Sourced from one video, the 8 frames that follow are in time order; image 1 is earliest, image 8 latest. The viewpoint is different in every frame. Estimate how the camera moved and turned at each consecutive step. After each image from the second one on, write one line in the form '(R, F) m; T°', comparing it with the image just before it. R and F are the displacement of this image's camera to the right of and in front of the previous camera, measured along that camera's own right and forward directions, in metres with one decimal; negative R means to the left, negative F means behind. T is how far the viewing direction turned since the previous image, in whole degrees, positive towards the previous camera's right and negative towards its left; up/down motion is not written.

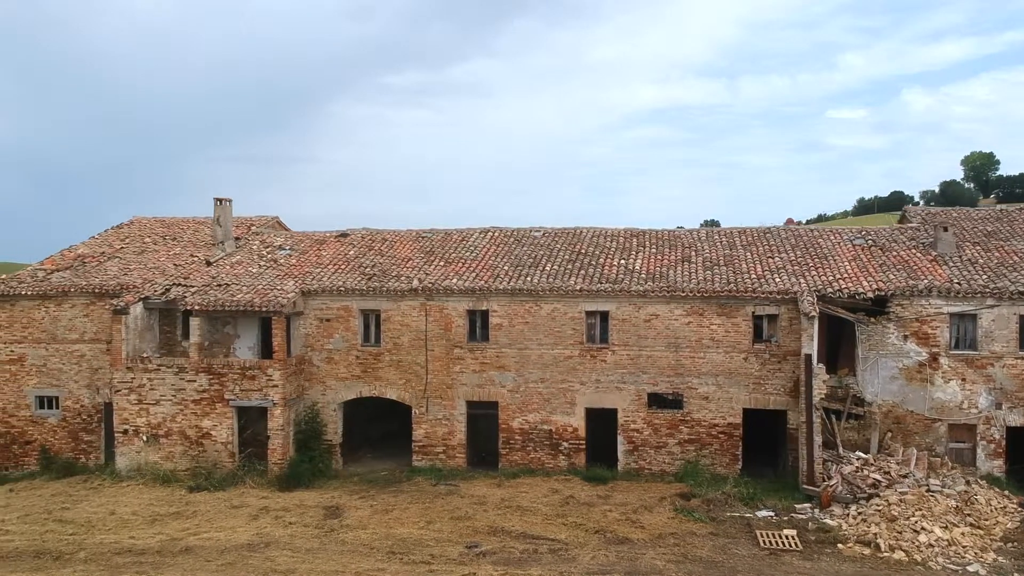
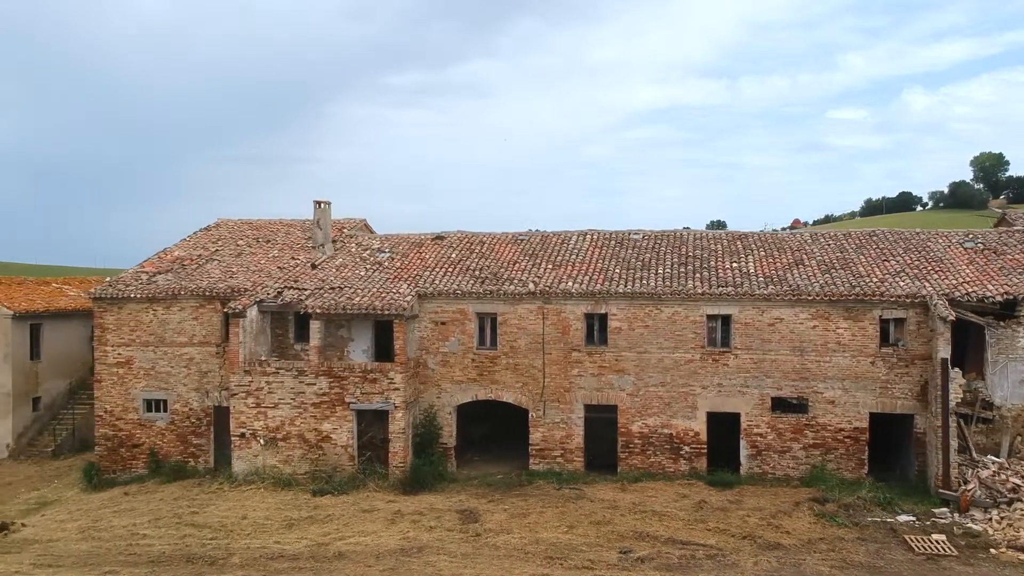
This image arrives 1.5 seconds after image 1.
(-3.0, +0.1) m; 0°
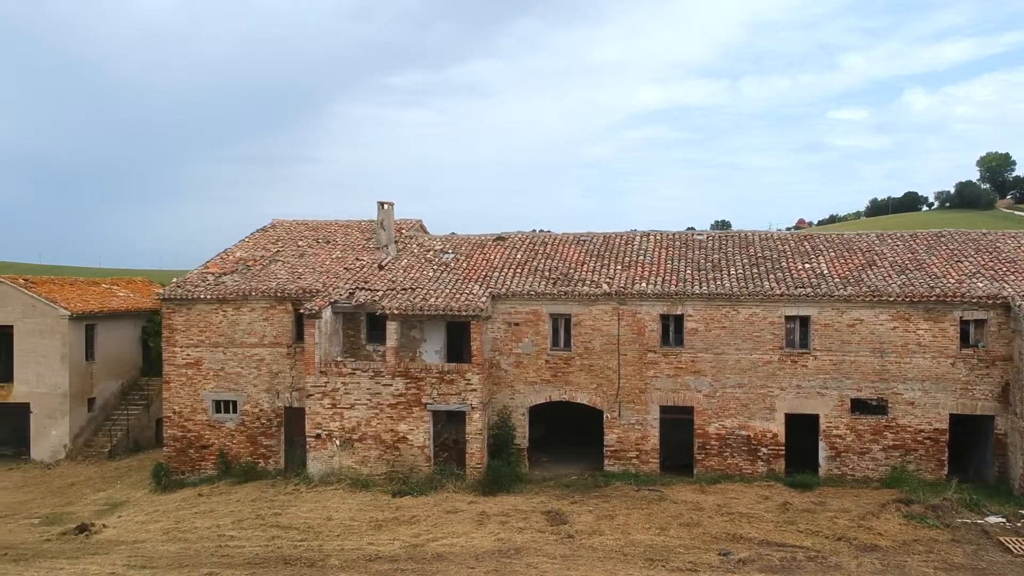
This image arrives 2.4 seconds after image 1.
(-1.9, 0.0) m; 0°
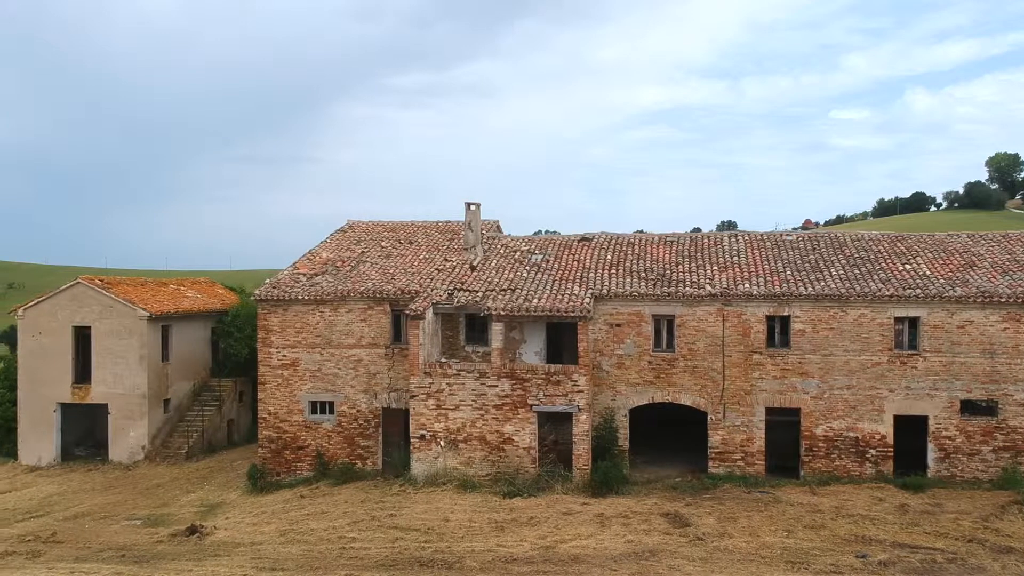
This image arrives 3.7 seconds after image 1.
(-2.6, 0.0) m; 0°
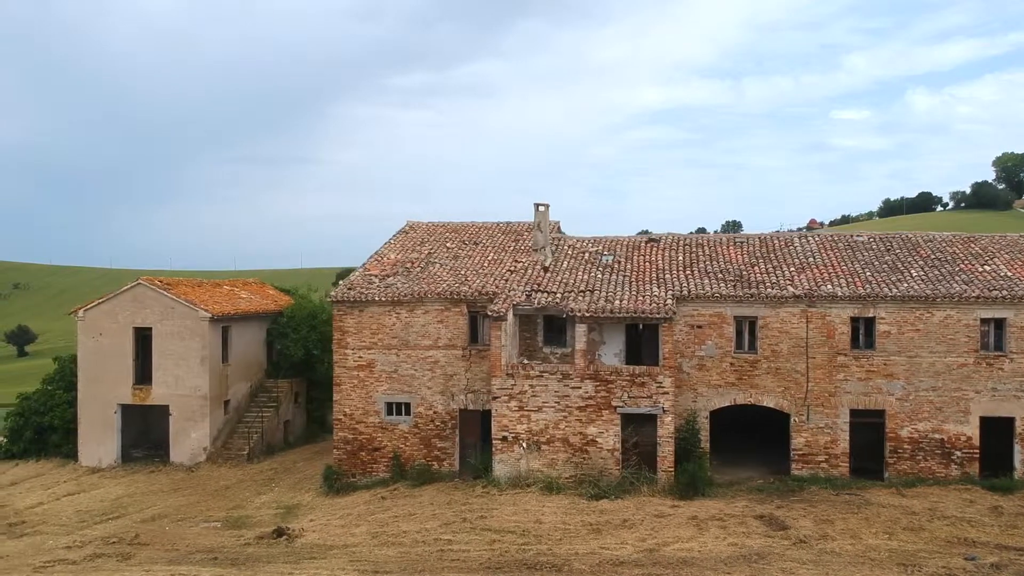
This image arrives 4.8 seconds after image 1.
(-2.1, 0.0) m; 0°
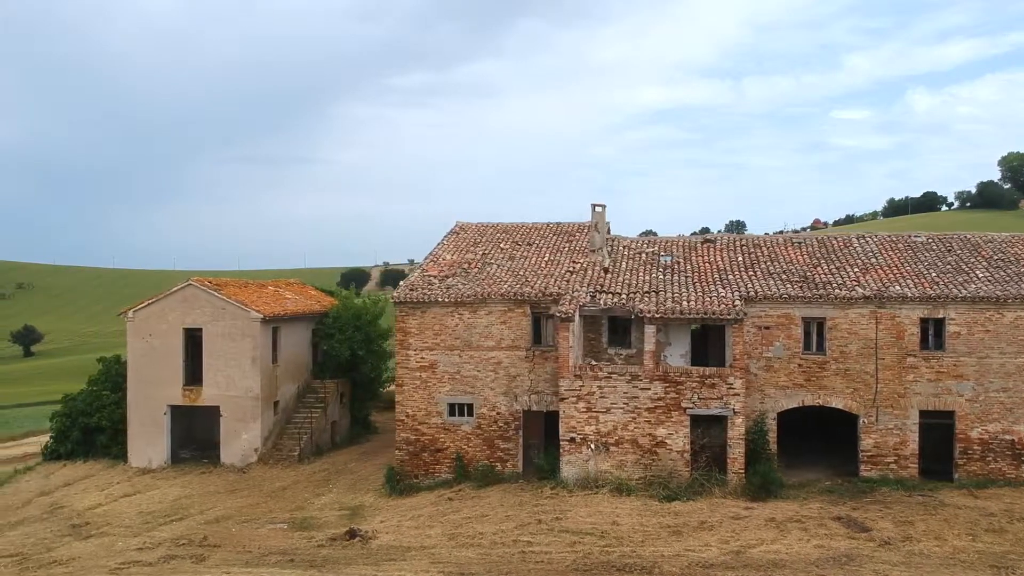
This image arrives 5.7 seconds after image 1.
(-1.7, 0.0) m; 0°
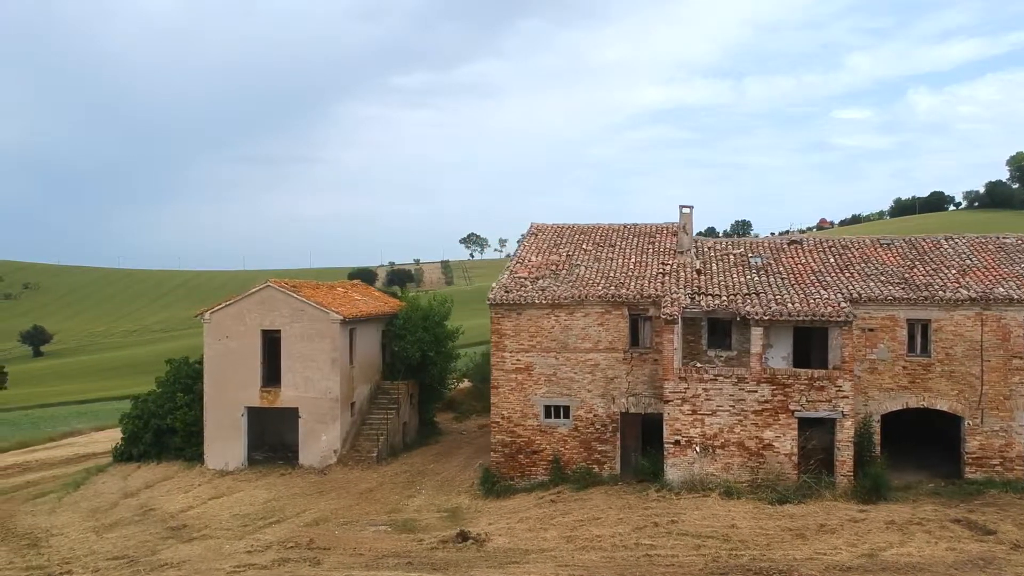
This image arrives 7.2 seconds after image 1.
(-2.6, 0.0) m; 0°
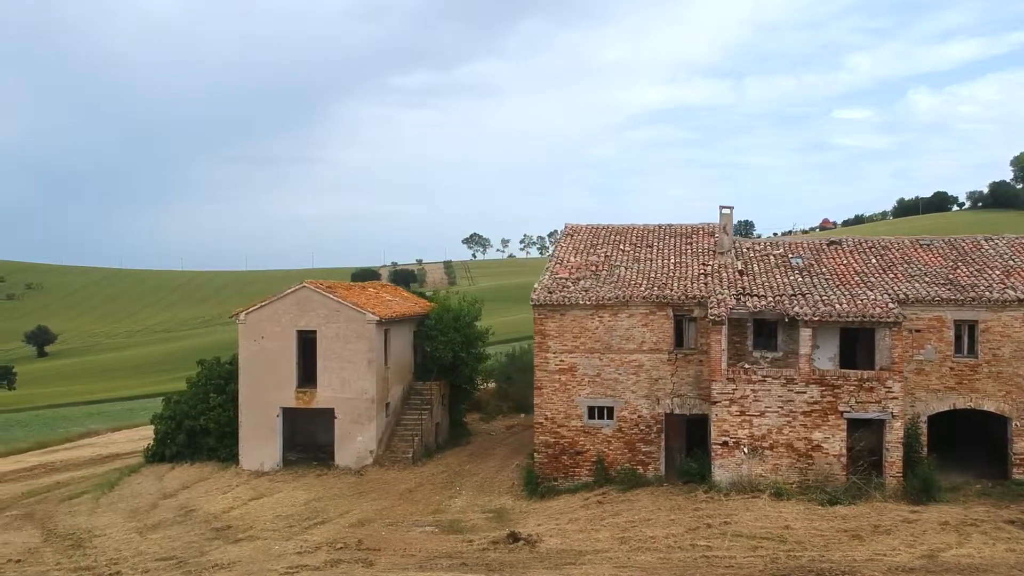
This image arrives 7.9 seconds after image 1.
(-1.2, 0.0) m; 0°
